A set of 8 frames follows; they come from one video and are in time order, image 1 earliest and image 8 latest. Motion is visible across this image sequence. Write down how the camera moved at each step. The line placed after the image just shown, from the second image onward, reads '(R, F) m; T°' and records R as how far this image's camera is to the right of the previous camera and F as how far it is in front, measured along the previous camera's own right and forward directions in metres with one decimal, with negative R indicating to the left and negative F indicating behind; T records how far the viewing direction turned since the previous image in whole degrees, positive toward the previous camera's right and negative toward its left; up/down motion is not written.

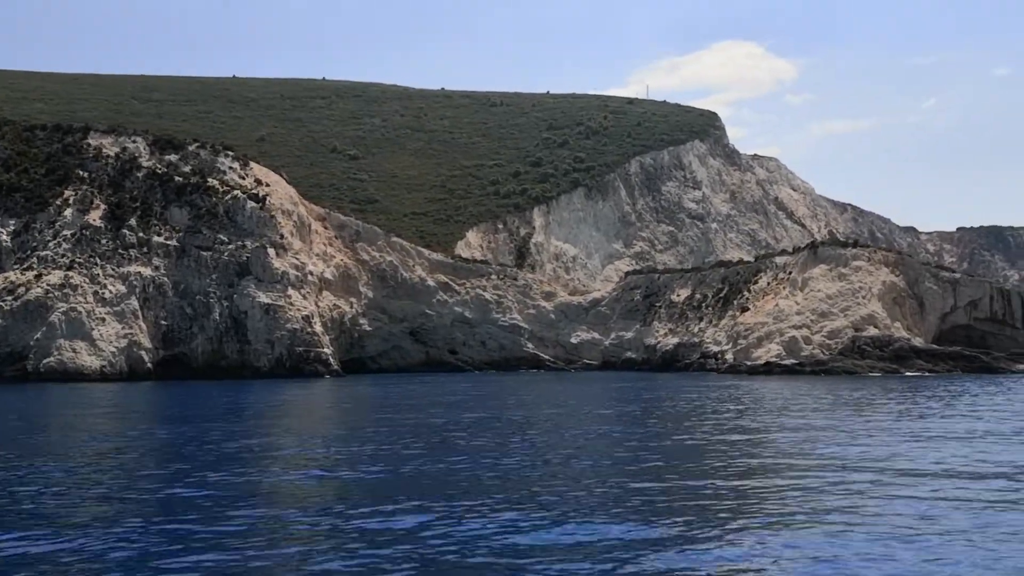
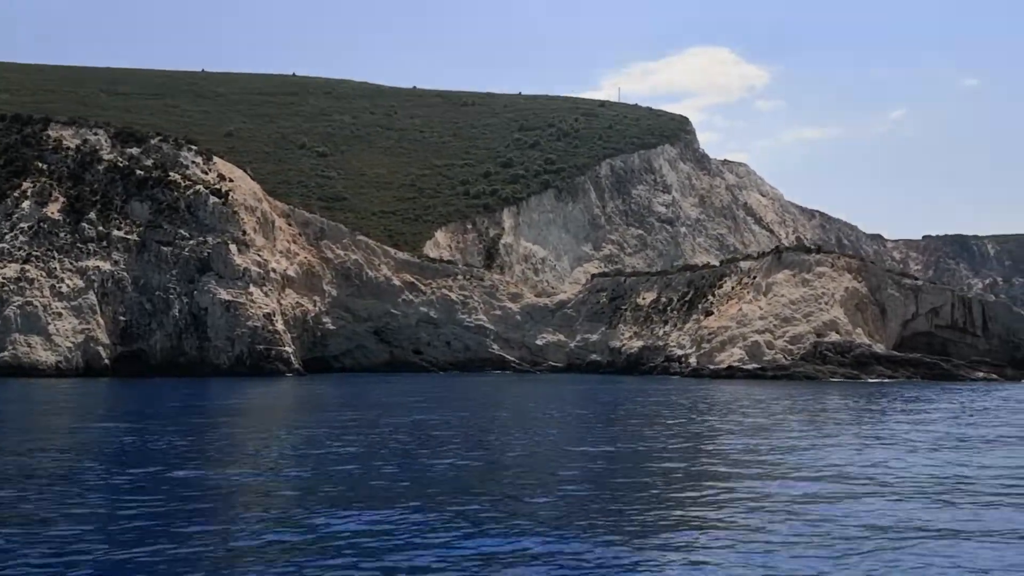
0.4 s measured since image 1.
(+0.3, +0.3) m; +2°
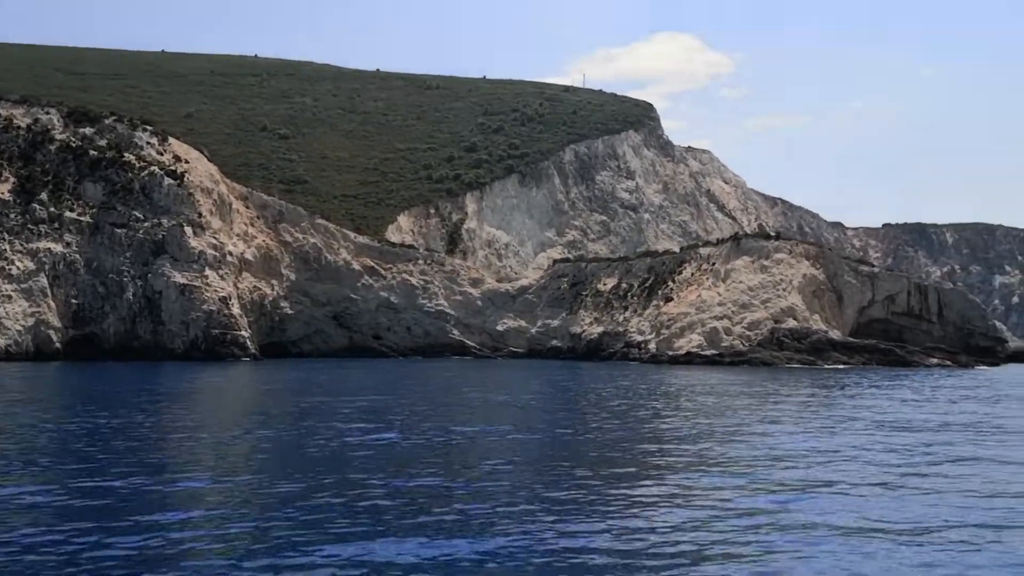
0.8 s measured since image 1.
(+0.3, +0.3) m; +2°
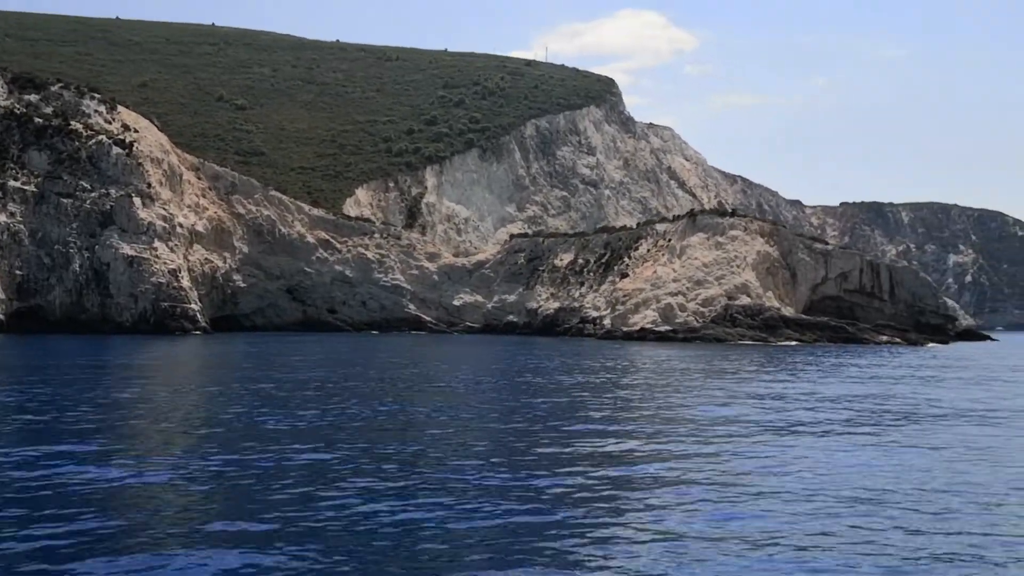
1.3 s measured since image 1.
(+0.4, +0.4) m; +2°
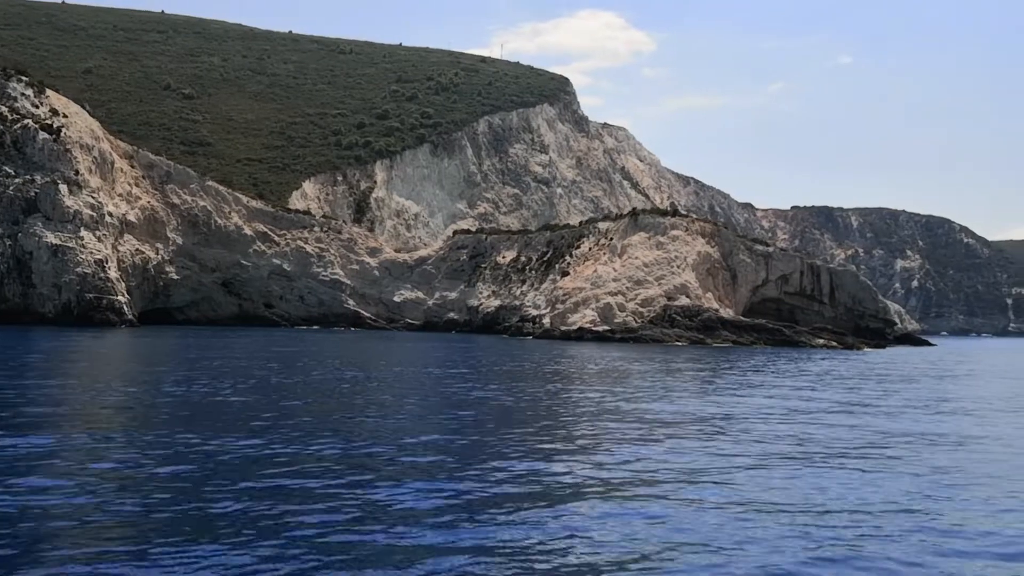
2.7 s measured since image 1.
(+0.9, +0.9) m; +2°
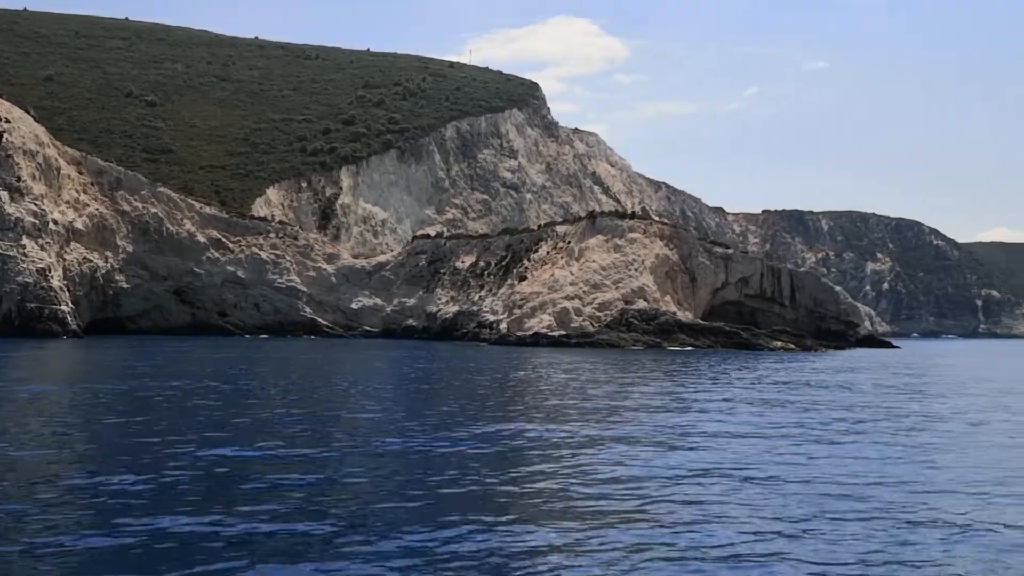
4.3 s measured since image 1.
(+1.0, +1.1) m; +1°
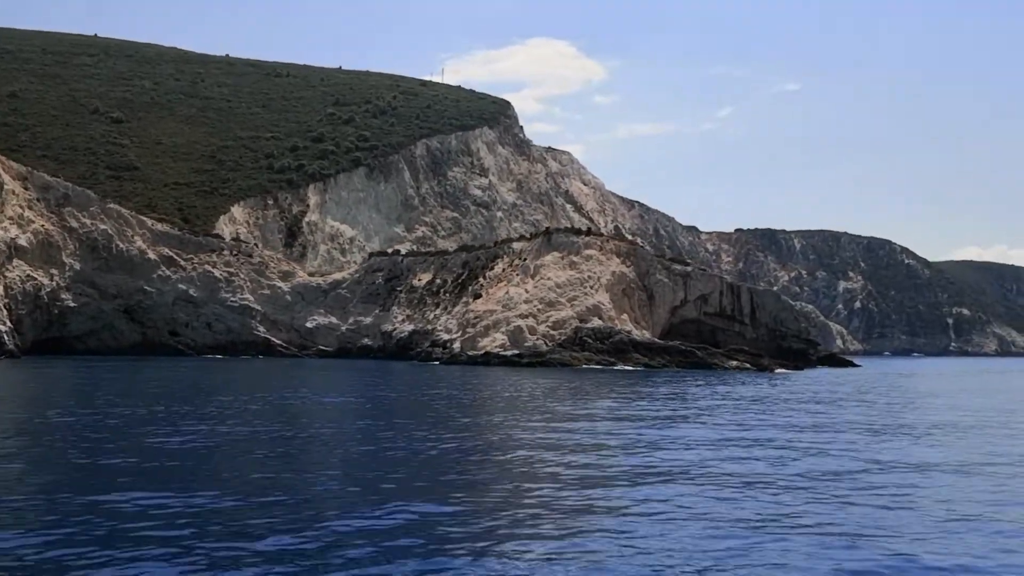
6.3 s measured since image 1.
(+1.2, +1.2) m; +1°
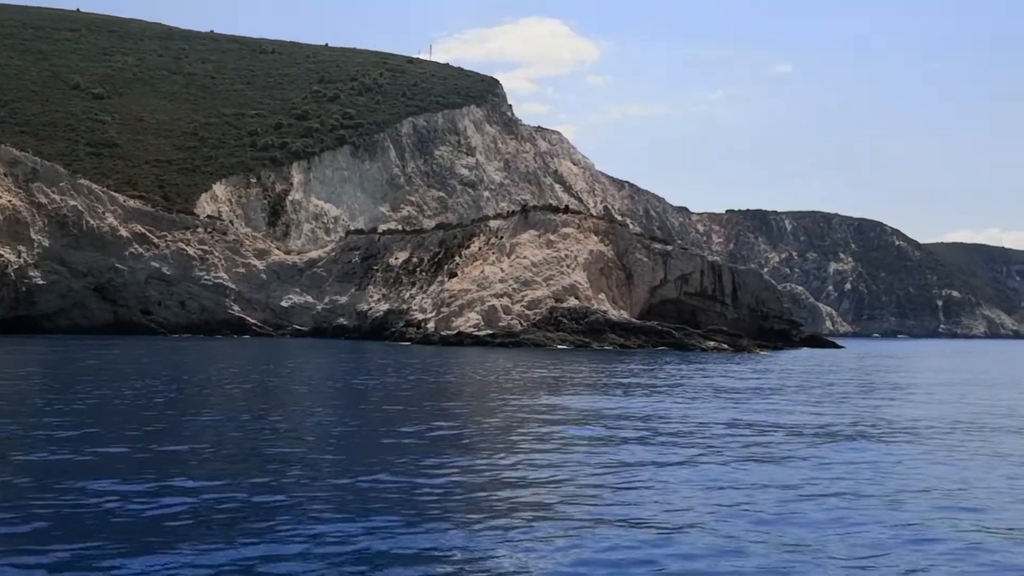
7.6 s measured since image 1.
(+0.8, +1.1) m; 0°
